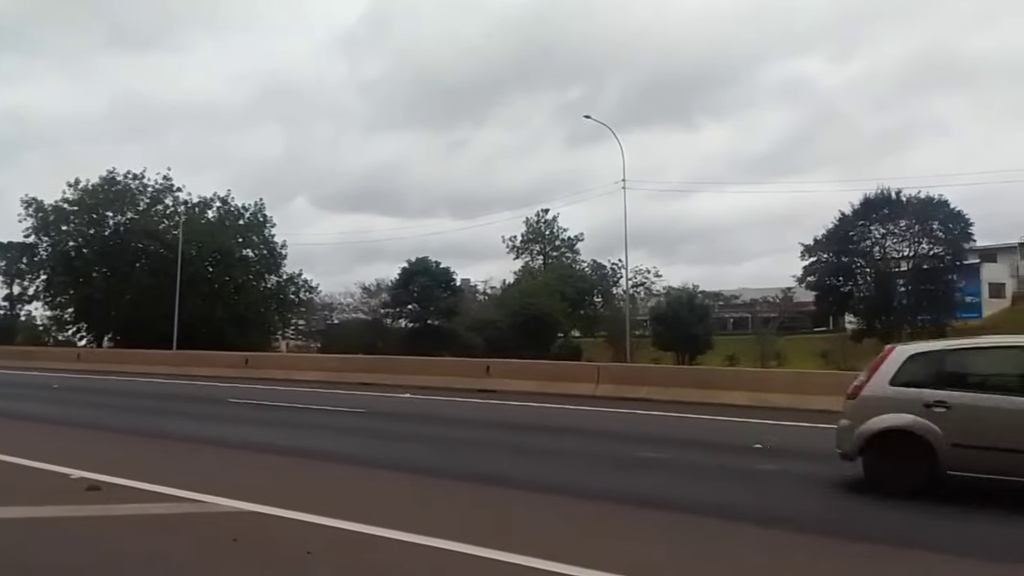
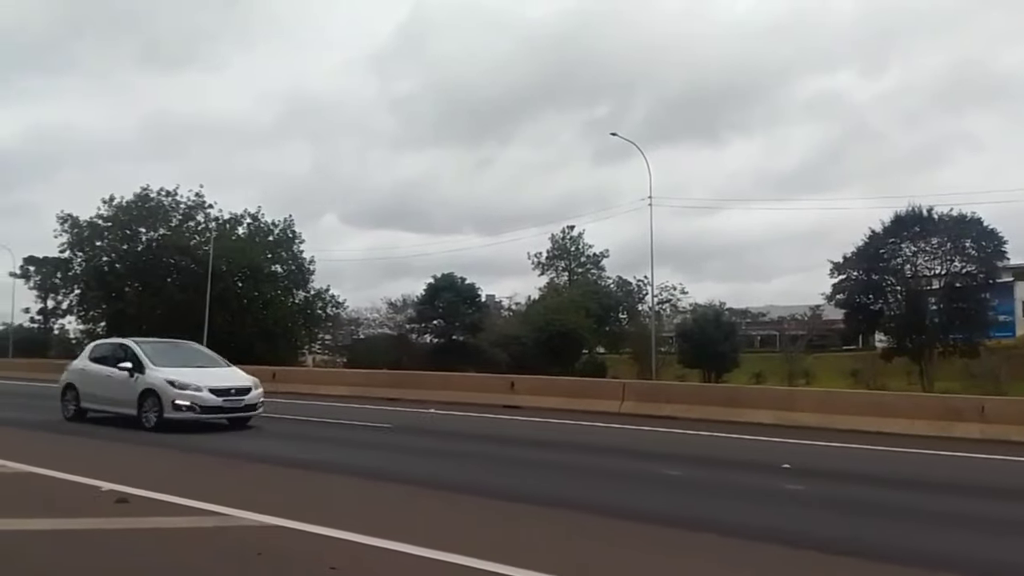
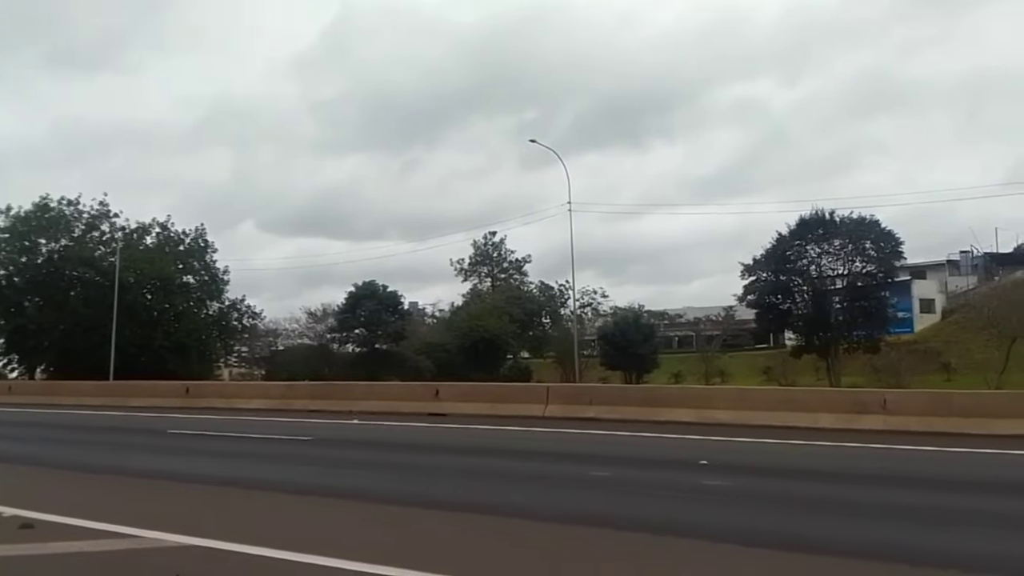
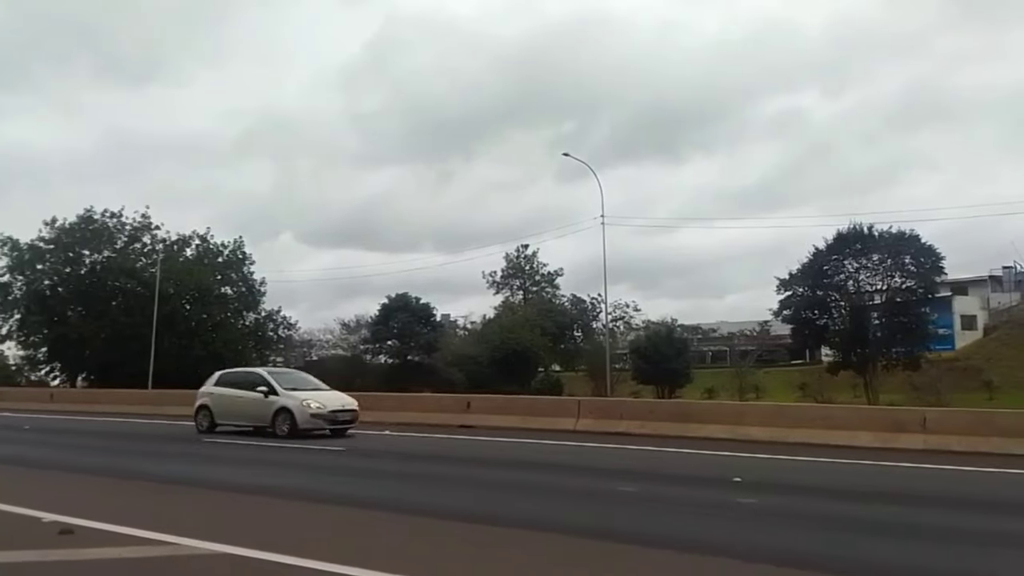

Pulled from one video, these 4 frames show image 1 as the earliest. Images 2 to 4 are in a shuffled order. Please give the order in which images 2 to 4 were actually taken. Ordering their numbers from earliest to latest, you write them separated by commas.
2, 3, 4
